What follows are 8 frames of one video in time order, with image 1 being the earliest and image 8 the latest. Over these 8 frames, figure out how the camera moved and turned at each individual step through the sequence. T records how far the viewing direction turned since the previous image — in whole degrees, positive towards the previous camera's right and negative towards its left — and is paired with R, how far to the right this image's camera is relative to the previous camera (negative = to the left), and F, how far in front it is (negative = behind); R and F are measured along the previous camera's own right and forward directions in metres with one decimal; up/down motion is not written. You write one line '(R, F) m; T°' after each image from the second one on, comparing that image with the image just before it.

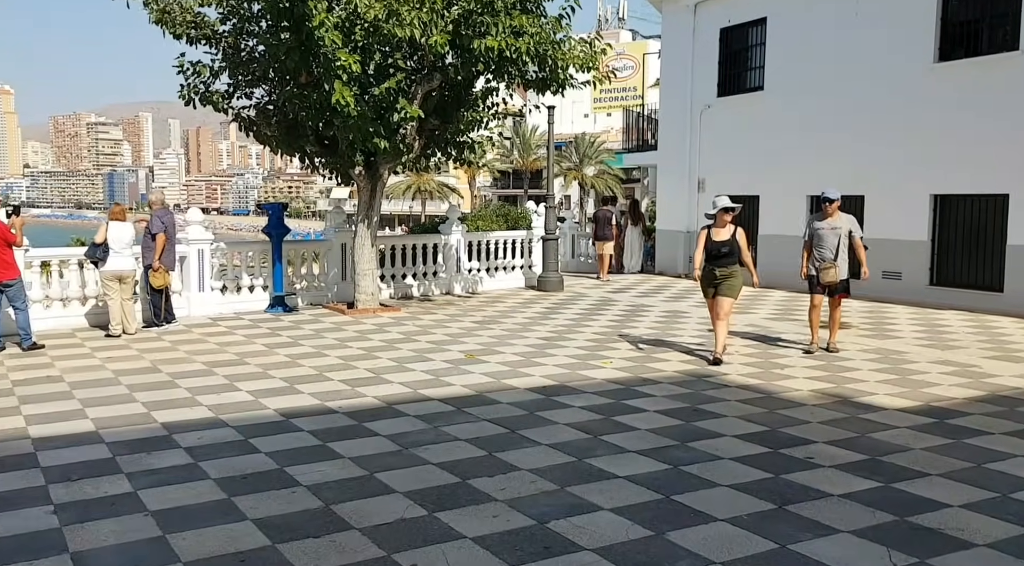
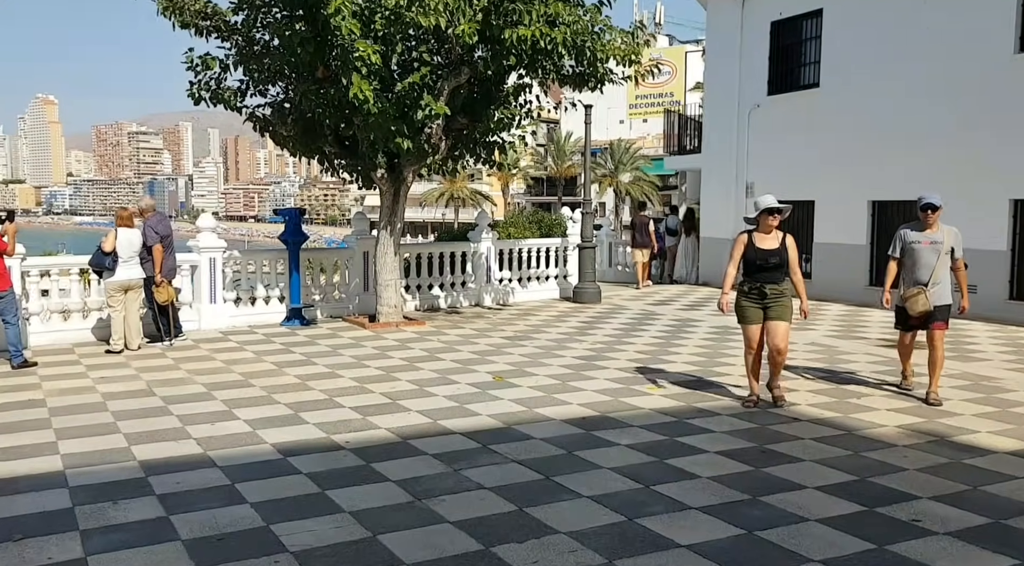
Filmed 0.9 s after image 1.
(0.0, +1.1) m; -2°
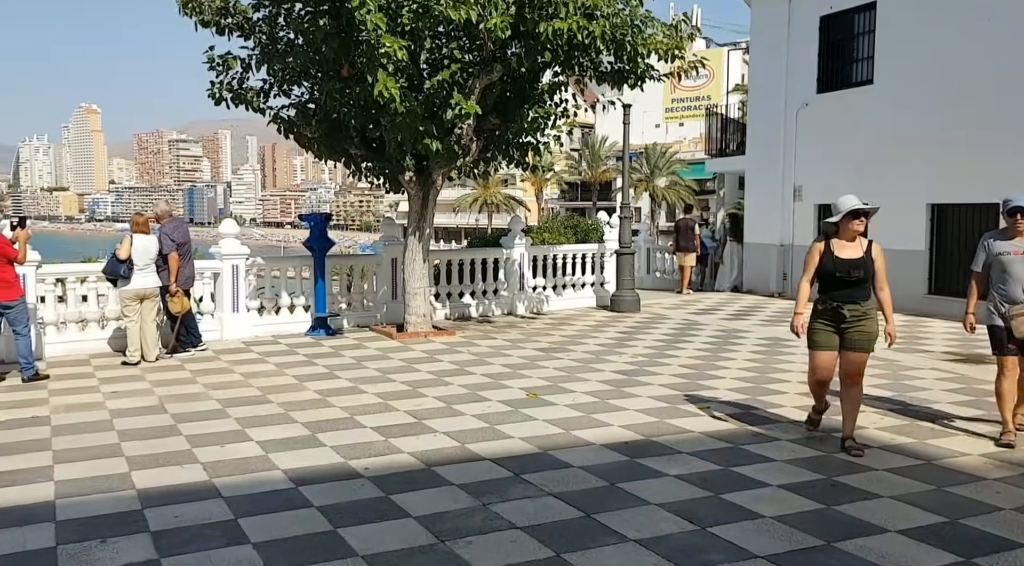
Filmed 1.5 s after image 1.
(0.0, +0.6) m; -2°
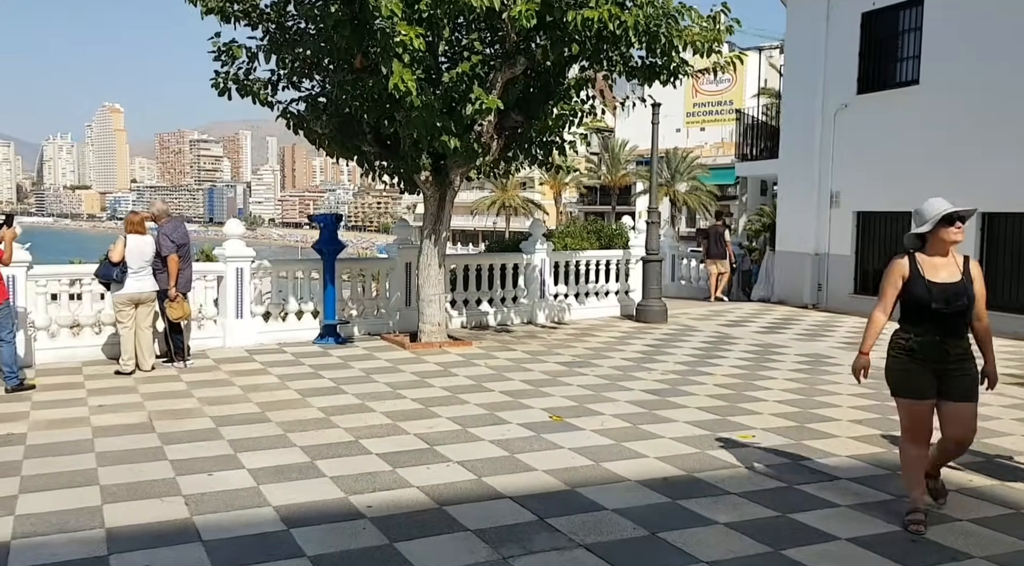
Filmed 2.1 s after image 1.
(-0.1, +0.8) m; -1°
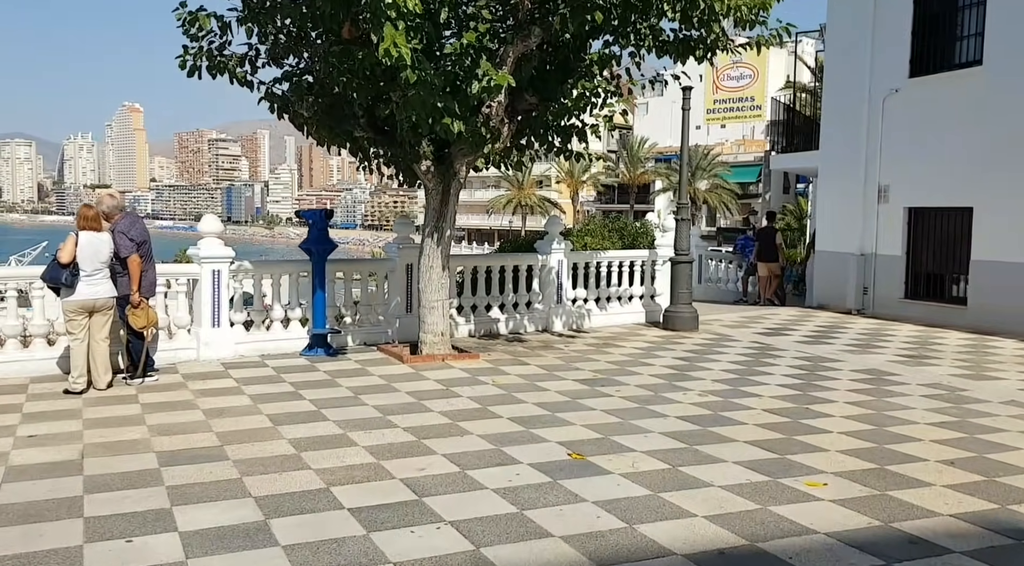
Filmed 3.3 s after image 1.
(0.0, +1.4) m; -1°
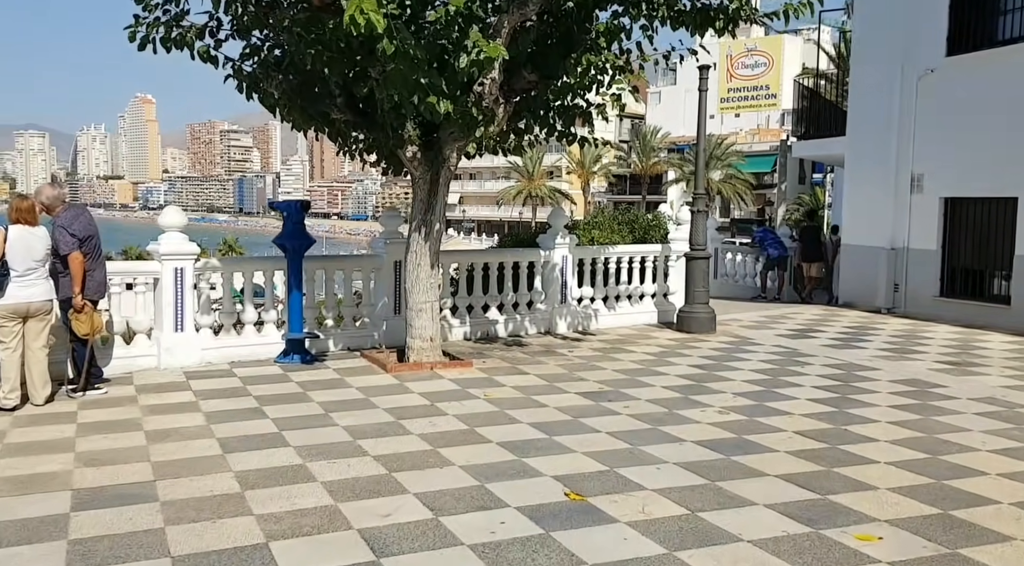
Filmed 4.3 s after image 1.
(+0.1, +1.1) m; -1°
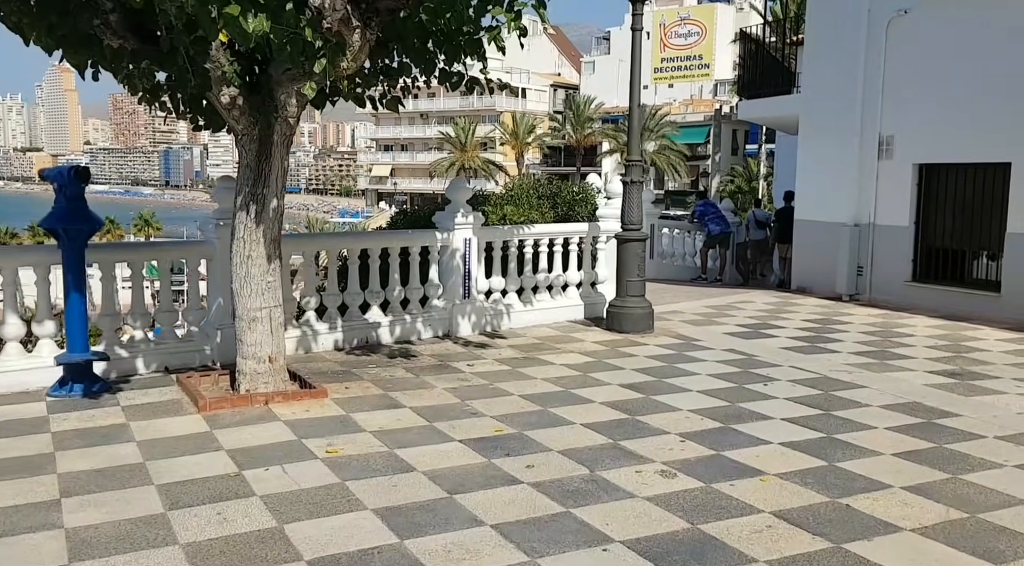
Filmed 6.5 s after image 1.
(+0.5, +2.5) m; +4°
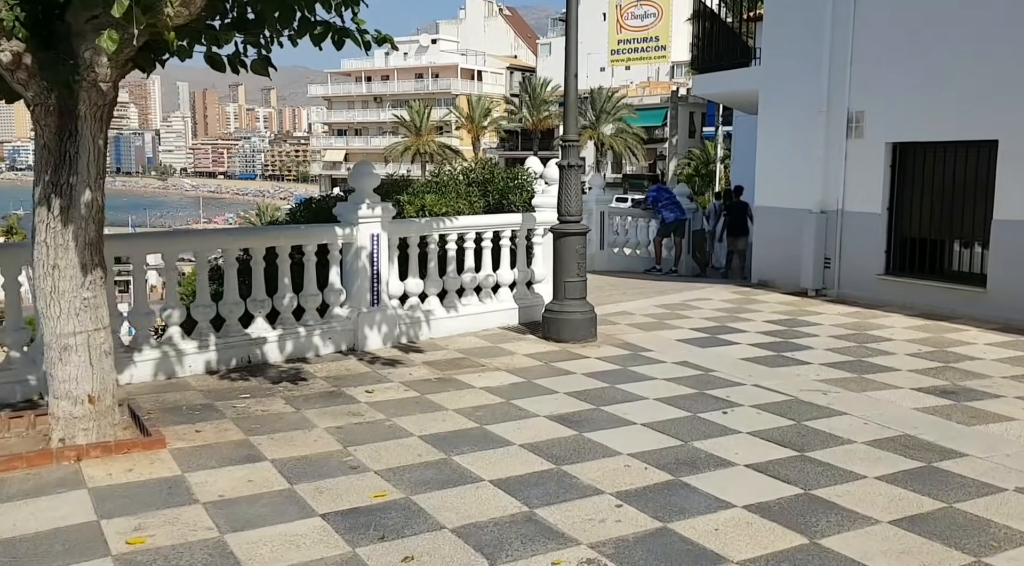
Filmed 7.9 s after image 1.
(+0.4, +1.5) m; +2°
